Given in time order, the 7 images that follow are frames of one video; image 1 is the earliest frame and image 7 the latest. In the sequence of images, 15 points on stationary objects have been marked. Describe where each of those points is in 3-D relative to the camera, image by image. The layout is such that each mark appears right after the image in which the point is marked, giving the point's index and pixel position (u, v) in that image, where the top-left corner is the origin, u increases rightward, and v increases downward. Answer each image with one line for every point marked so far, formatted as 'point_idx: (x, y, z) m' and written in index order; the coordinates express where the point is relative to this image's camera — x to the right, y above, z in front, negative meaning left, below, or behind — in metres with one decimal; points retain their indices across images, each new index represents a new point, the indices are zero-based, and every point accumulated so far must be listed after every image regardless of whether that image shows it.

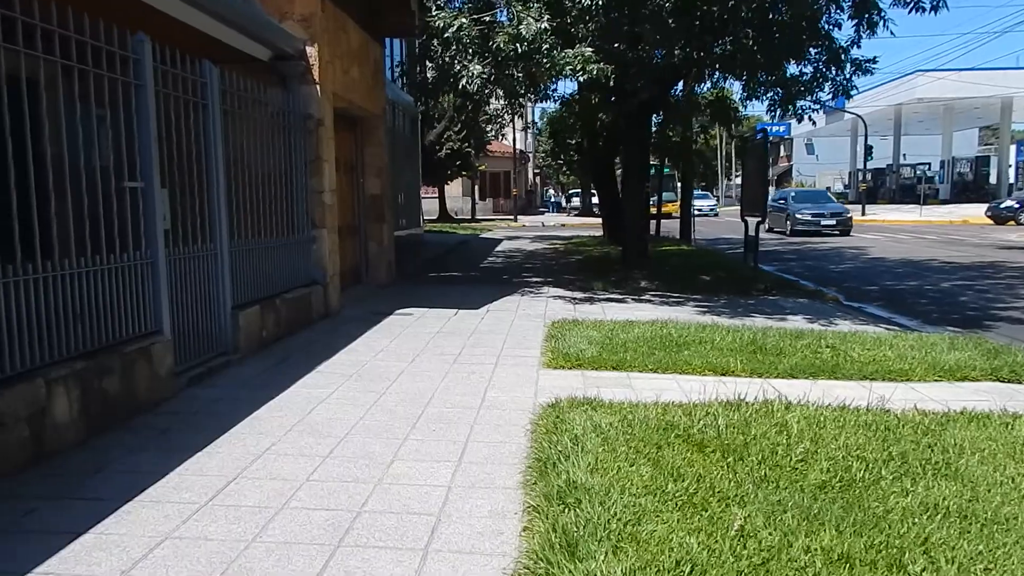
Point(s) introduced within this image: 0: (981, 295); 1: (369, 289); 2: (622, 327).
0: (+9.7, -0.2, +14.3) m
1: (-3.2, 0.0, +15.8) m
2: (+1.6, -0.6, +10.4) m
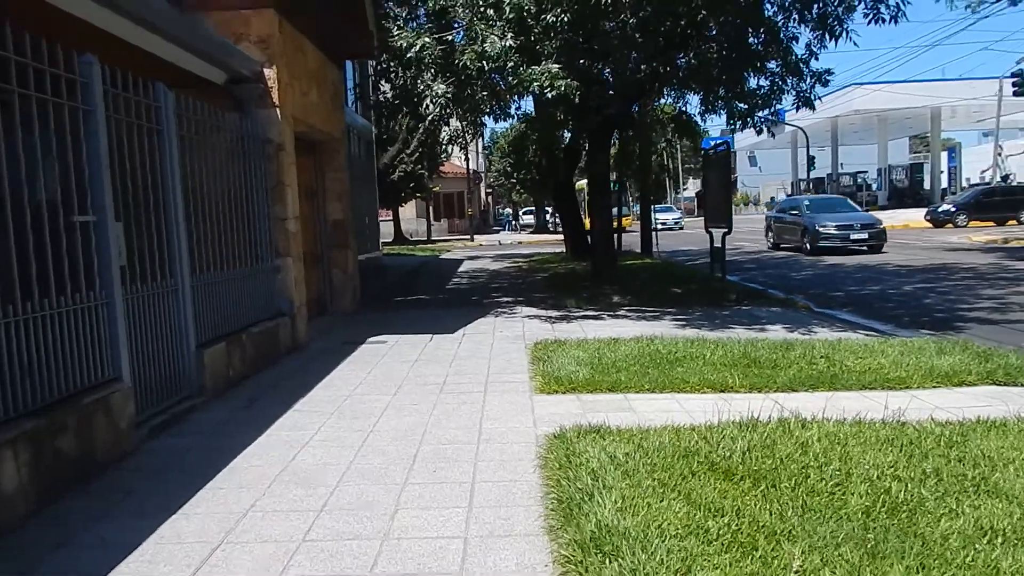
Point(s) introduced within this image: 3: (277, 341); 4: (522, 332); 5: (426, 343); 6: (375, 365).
0: (+9.1, -0.3, +14.5) m
1: (-3.9, -0.6, +15.1) m
2: (+1.4, -0.9, +10.1) m
3: (-3.6, -0.8, +10.6) m
4: (+0.2, -0.8, +12.2) m
5: (-1.5, -0.9, +11.7) m
6: (-2.0, -1.1, +10.0) m
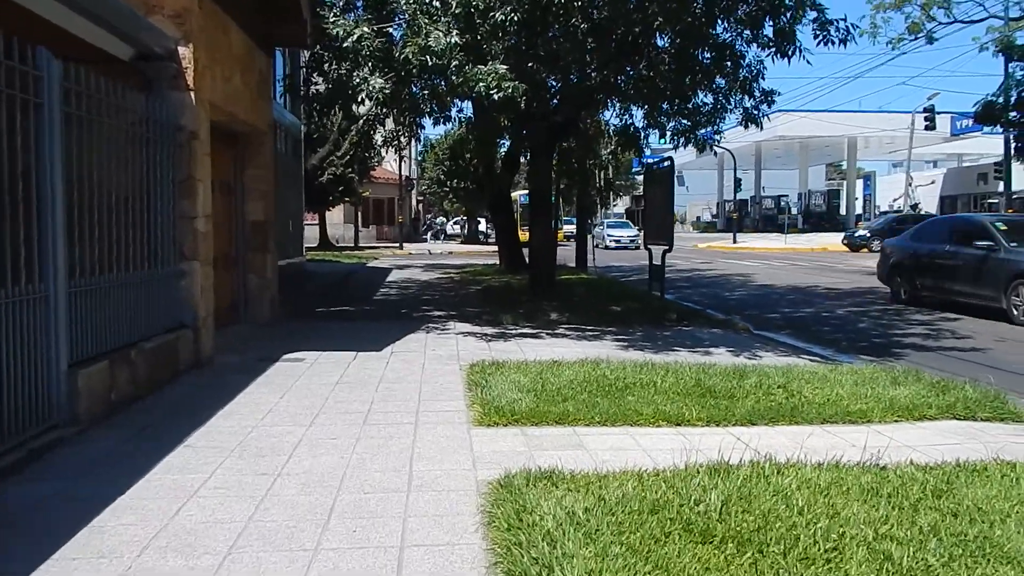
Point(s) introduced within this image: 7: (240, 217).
0: (+7.8, -0.8, +14.5) m
1: (-5.2, -0.8, +13.8) m
2: (+0.5, -1.1, +9.3) m
3: (-4.5, -0.9, +9.3) m
4: (-0.9, -1.0, +11.3) m
5: (-2.5, -1.1, +10.6) m
6: (-2.9, -1.3, +8.9) m
7: (-5.5, +1.4, +14.1) m
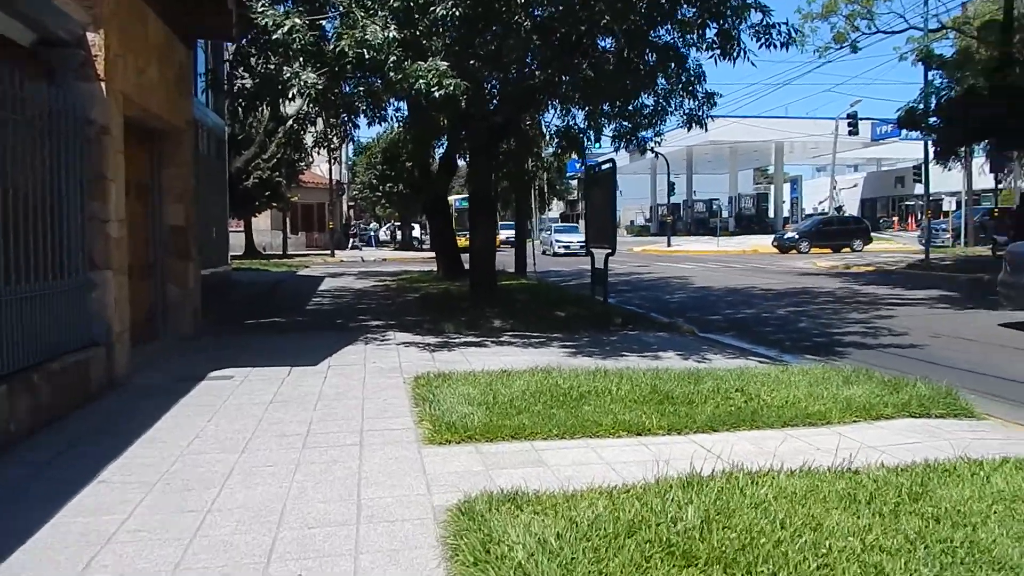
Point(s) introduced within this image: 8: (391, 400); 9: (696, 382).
0: (+6.6, -0.8, +14.7) m
1: (-6.3, -1.0, +12.8) m
2: (-0.2, -1.2, +8.9) m
3: (-5.1, -1.1, +8.4) m
4: (-1.7, -1.2, +10.8) m
5: (-3.2, -1.3, +9.9) m
6: (-3.5, -1.4, +8.2) m
7: (-6.6, +1.2, +13.1) m
8: (-1.4, -1.3, +8.5) m
9: (+2.2, -1.1, +8.3) m
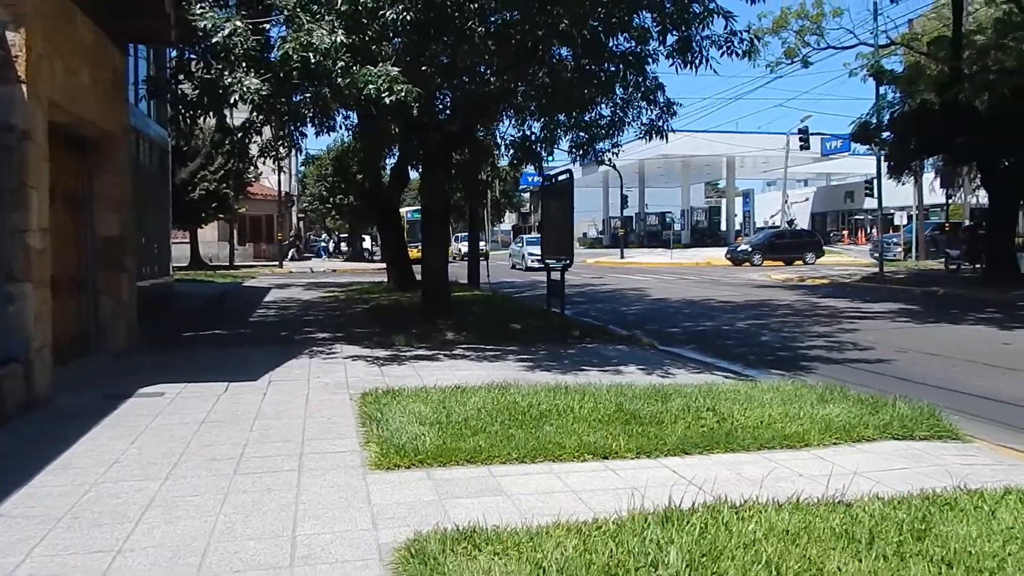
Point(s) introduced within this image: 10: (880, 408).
0: (+5.7, -1.0, +14.5) m
1: (-7.0, -1.2, +11.8) m
2: (-0.7, -1.3, +8.3) m
3: (-5.6, -1.2, +7.5) m
4: (-2.4, -1.3, +10.0) m
5: (-3.8, -1.4, +9.1) m
6: (-3.9, -1.5, +7.4) m
7: (-7.4, +1.0, +12.1) m
8: (-1.9, -1.4, +7.7) m
9: (+1.7, -1.3, +7.9) m
10: (+3.9, -1.3, +7.6) m
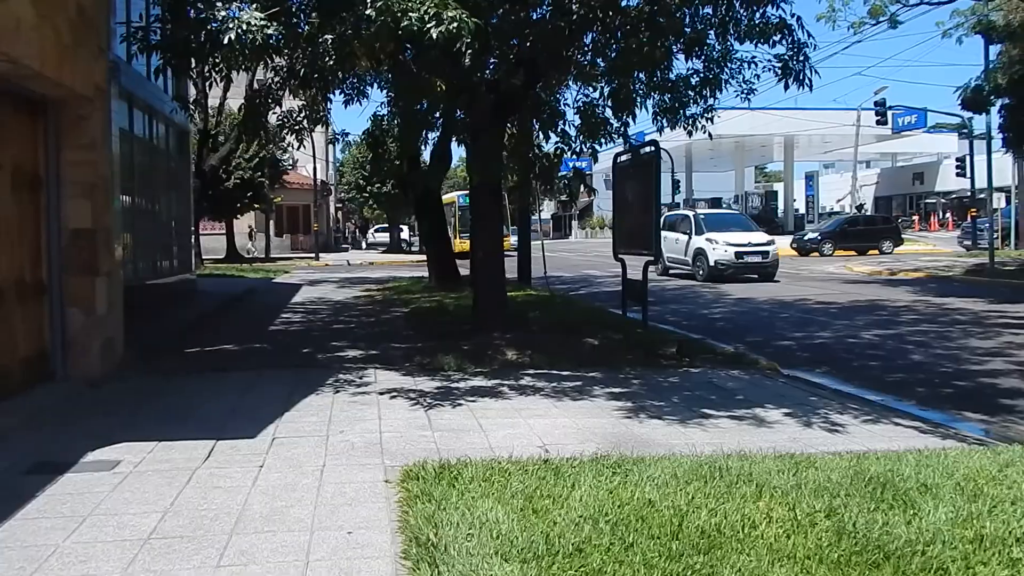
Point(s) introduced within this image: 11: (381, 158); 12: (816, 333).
0: (+6.9, -1.1, +11.1) m
1: (-5.9, -1.3, +9.1) m
2: (+0.3, -1.5, +5.2) m
3: (-4.7, -1.4, +4.7) m
4: (-1.4, -1.5, +7.1) m
5: (-2.8, -1.6, +6.2) m
6: (-3.0, -1.7, +4.5) m
7: (-6.3, +0.9, +9.3) m
8: (-1.0, -1.7, +4.7) m
9: (+2.6, -1.5, +4.7) m
10: (+4.9, -1.5, +4.3) m
11: (-3.2, +3.2, +17.1) m
12: (+6.3, -0.9, +14.3) m
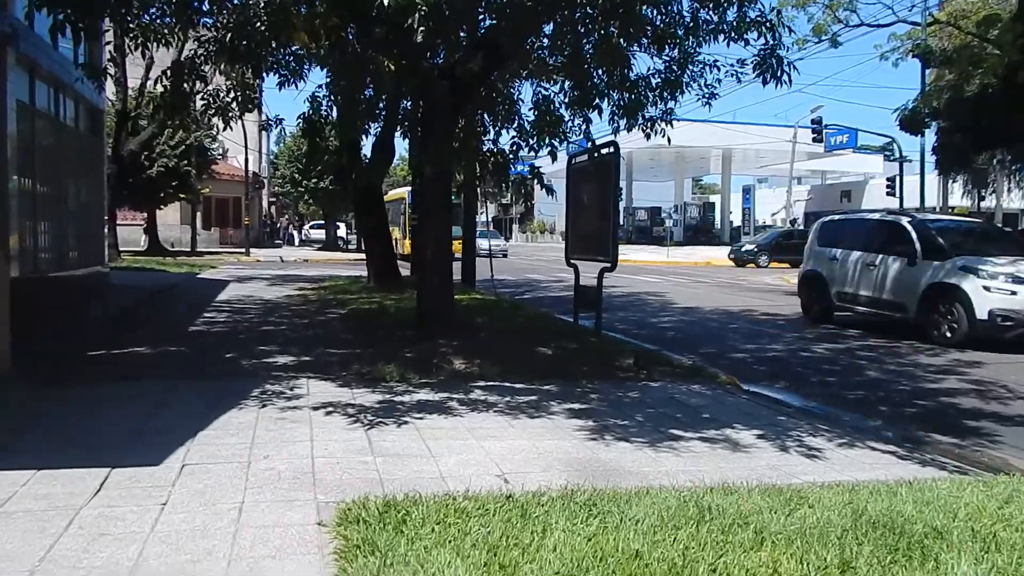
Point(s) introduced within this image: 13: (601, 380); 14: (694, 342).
0: (+6.1, -1.4, +10.9) m
1: (-6.5, -1.3, +7.7) m
2: (0.0, -1.6, +4.4) m
3: (-4.9, -1.4, +3.4) m
4: (-1.8, -1.5, +6.1) m
5: (-3.2, -1.6, +5.2) m
6: (-3.2, -1.7, +3.4) m
7: (-6.8, +1.0, +8.0) m
8: (-1.2, -1.7, +3.9) m
9: (+2.4, -1.6, +4.1) m
10: (+4.7, -1.7, +3.9) m
11: (-4.4, +3.2, +16.0) m
12: (+5.2, -1.1, +14.1) m
13: (+1.4, -1.3, +10.1) m
14: (+3.8, -1.1, +14.5) m
